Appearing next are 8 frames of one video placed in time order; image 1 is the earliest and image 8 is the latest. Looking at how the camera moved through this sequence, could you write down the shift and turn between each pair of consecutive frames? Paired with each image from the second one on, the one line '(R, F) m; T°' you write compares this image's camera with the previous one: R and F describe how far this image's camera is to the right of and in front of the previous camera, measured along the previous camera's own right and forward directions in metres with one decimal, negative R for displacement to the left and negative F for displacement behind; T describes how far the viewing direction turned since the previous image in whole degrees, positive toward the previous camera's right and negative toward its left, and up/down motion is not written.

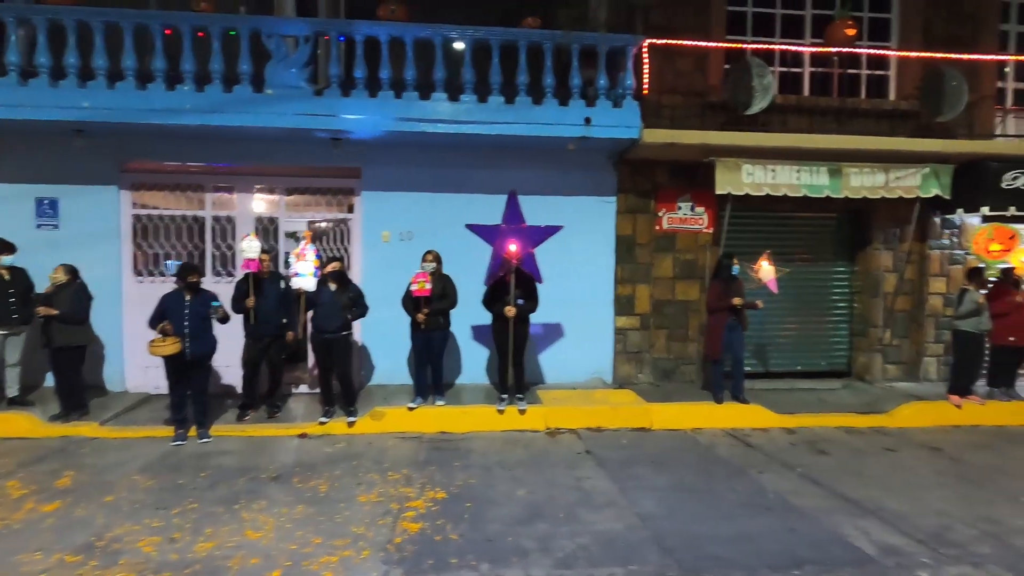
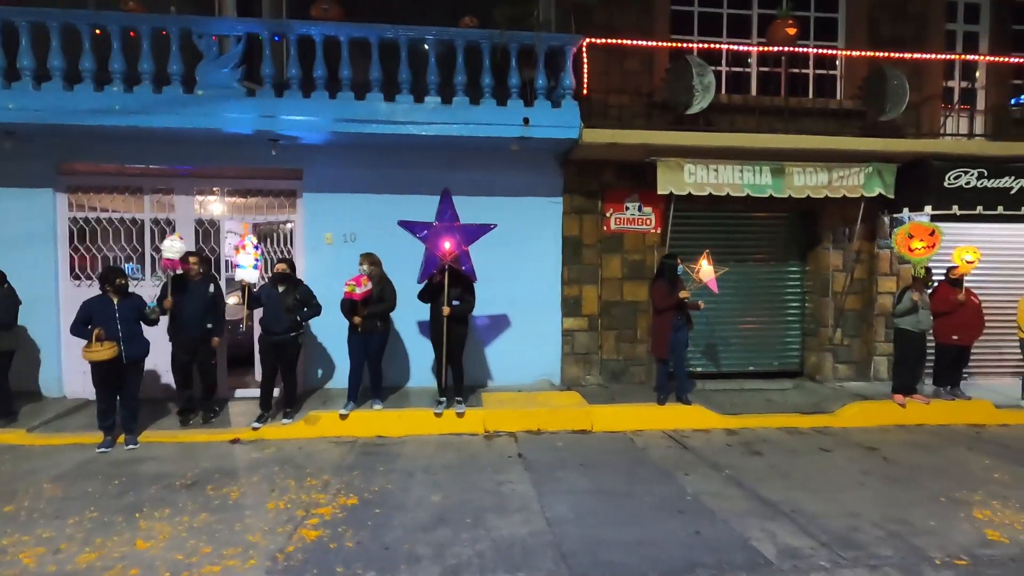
(+0.7, +0.1) m; +1°
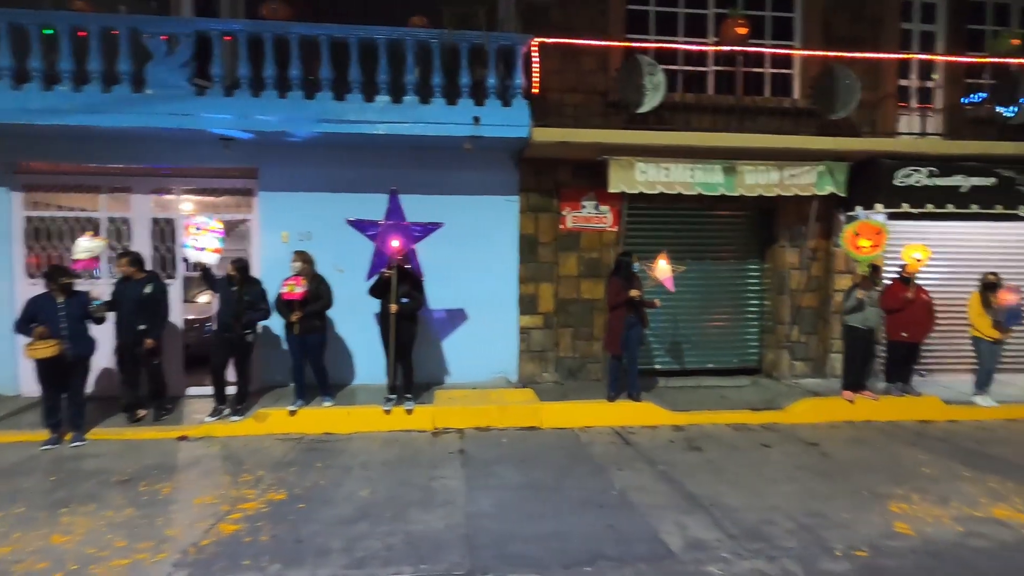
(+0.6, -0.1) m; 0°
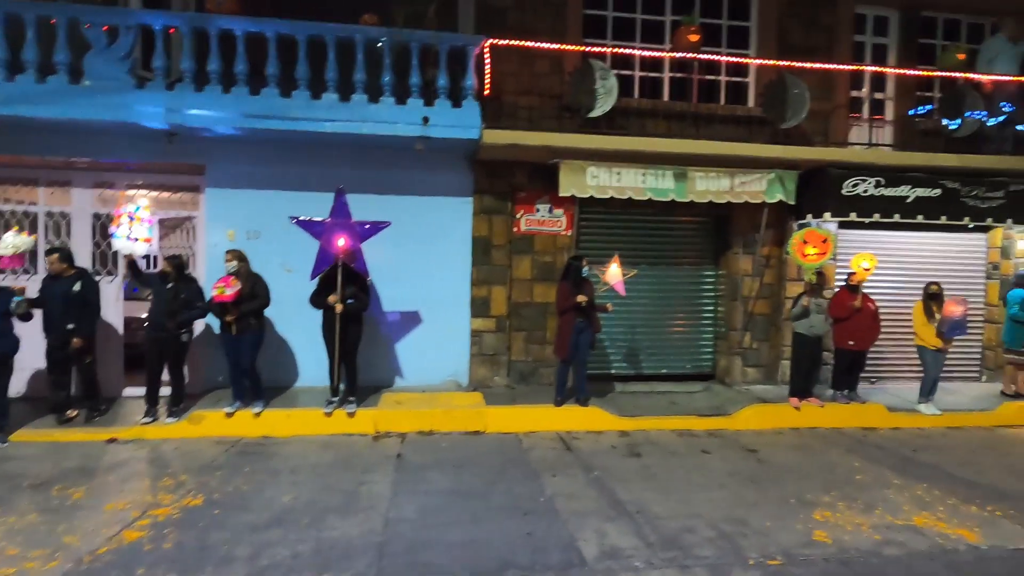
(+0.5, +0.1) m; +2°
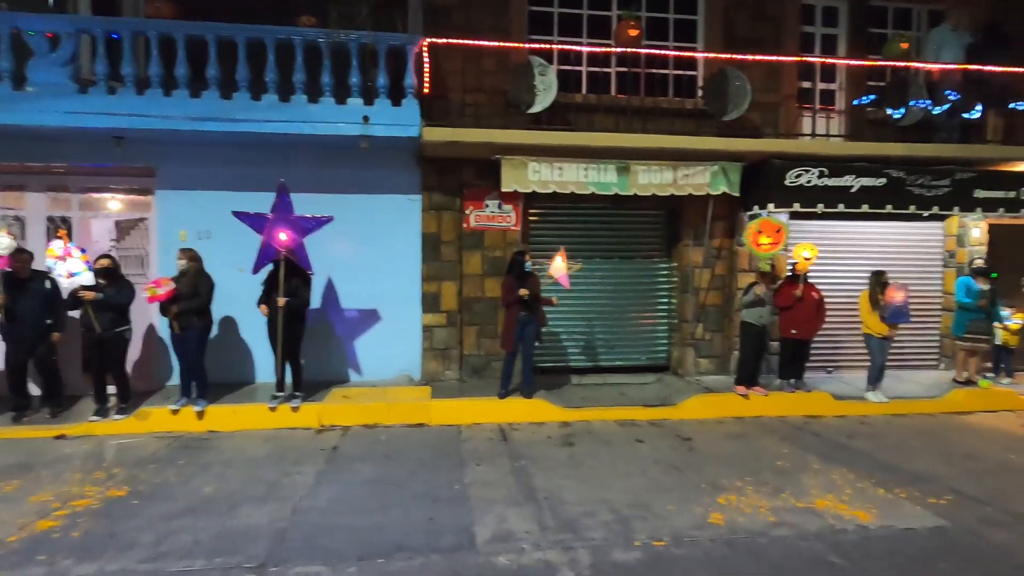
(+0.8, -0.1) m; -1°
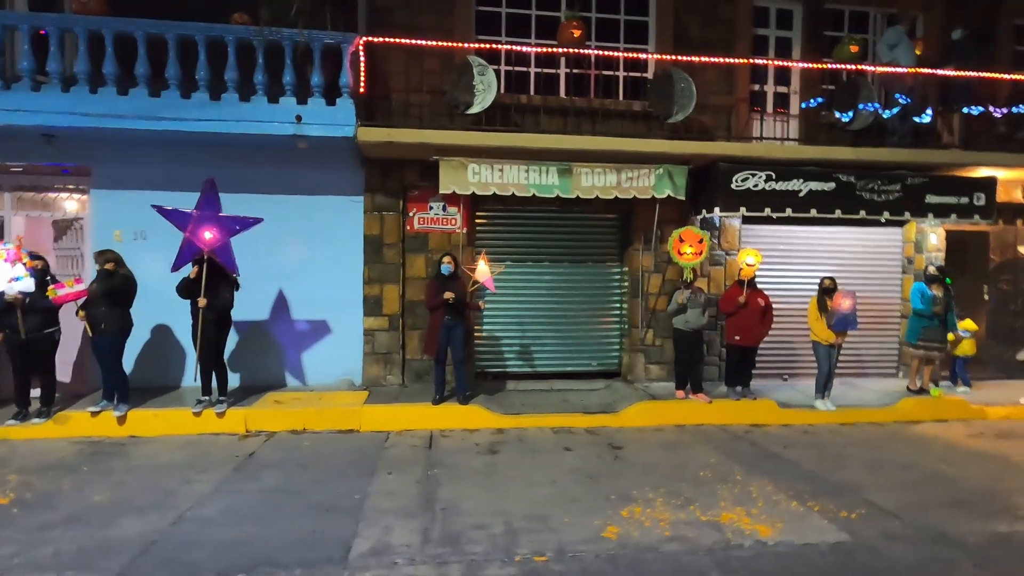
(+0.8, +0.1) m; 0°
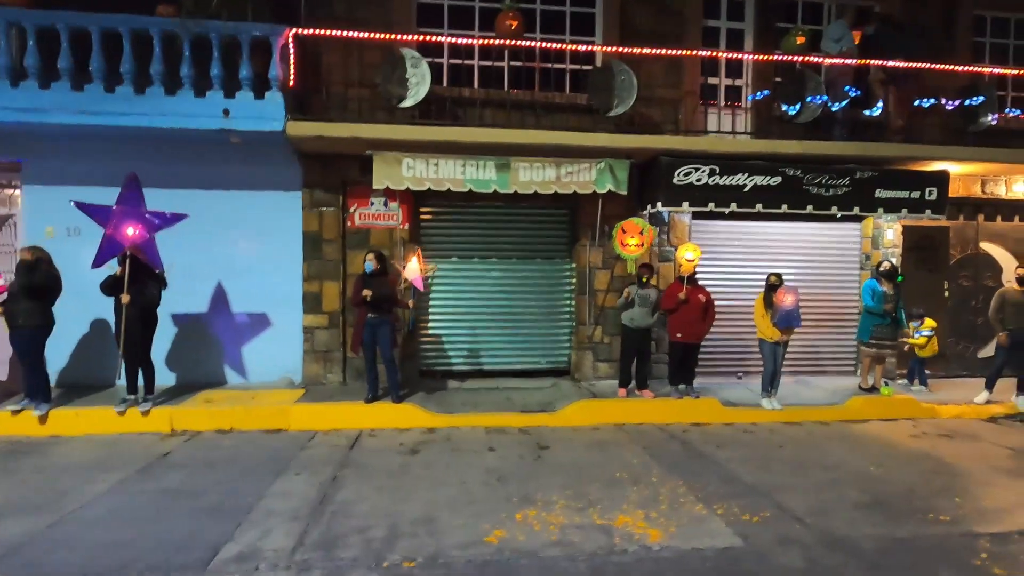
(+0.8, +0.1) m; 0°
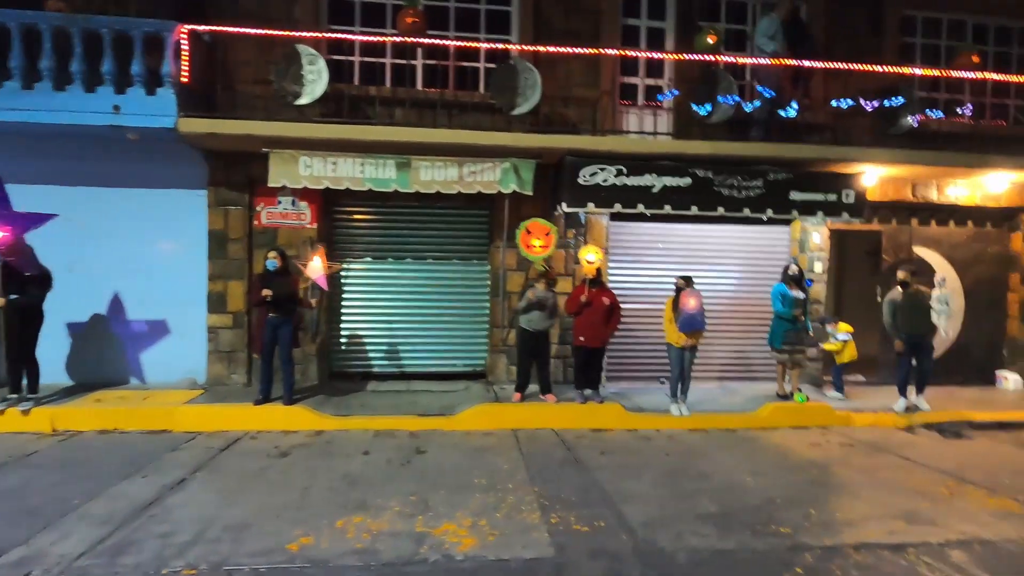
(+1.3, +0.1) m; -1°
